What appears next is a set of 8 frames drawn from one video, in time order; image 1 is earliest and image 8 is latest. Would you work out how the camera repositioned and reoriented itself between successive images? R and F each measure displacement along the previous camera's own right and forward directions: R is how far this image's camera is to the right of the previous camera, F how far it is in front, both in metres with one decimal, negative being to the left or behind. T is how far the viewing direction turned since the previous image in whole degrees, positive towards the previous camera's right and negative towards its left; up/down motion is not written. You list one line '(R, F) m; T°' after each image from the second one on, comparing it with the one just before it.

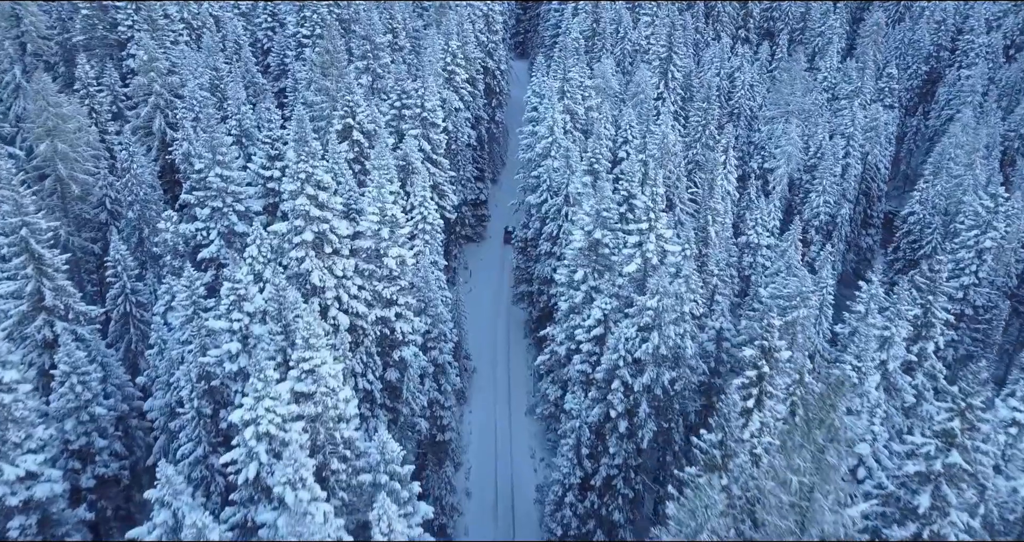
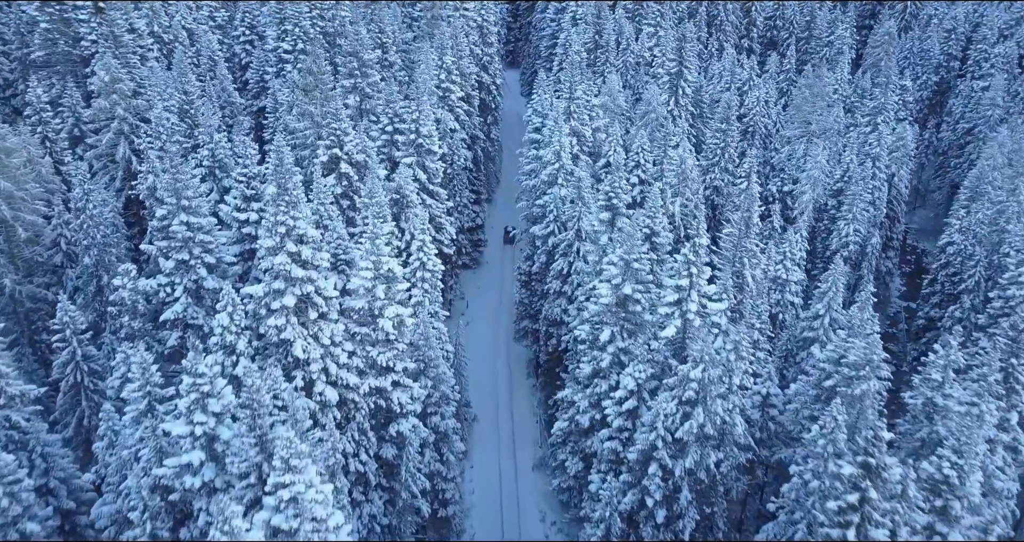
(-0.9, +3.7) m; +1°
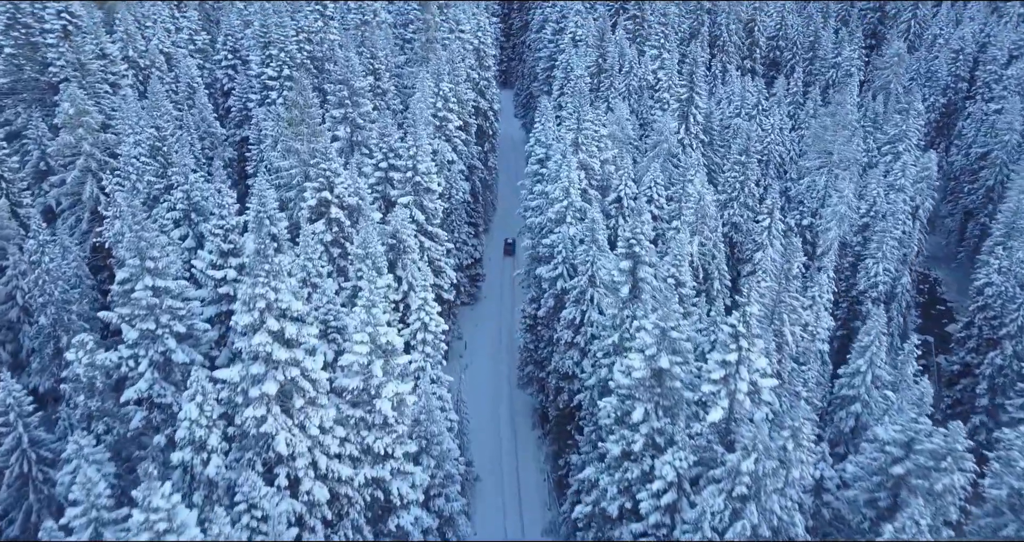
(-0.8, +3.0) m; +1°
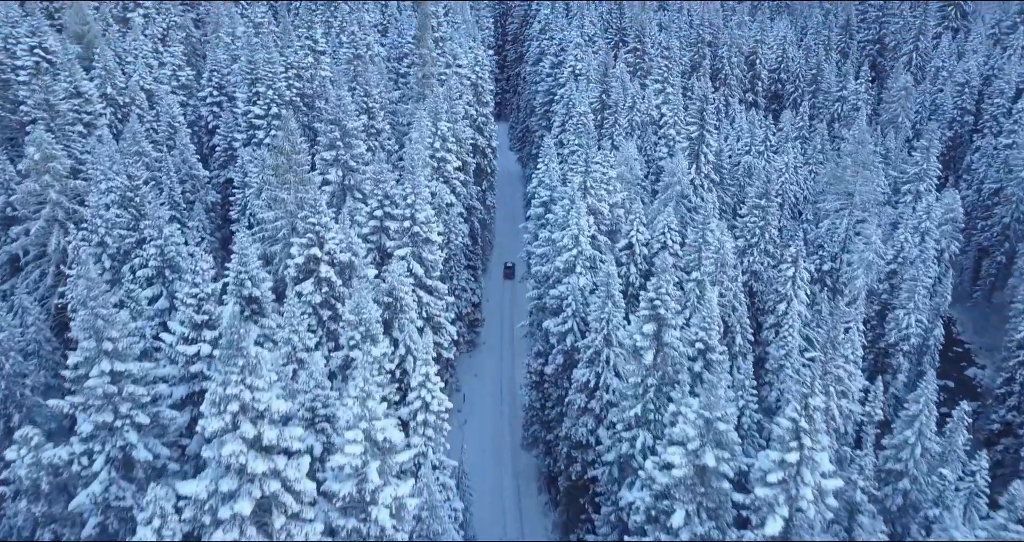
(-0.6, +2.7) m; +1°
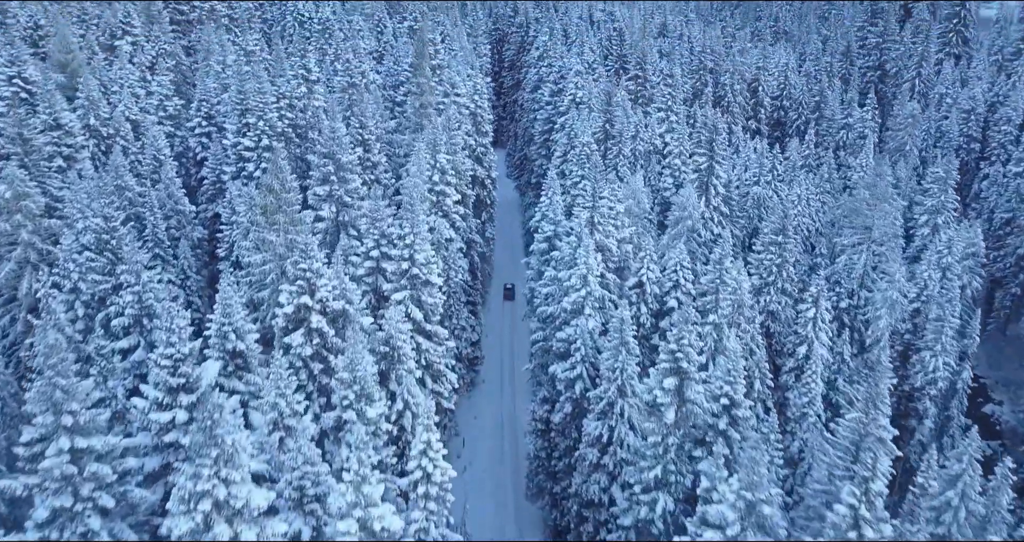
(-0.4, +1.9) m; 0°
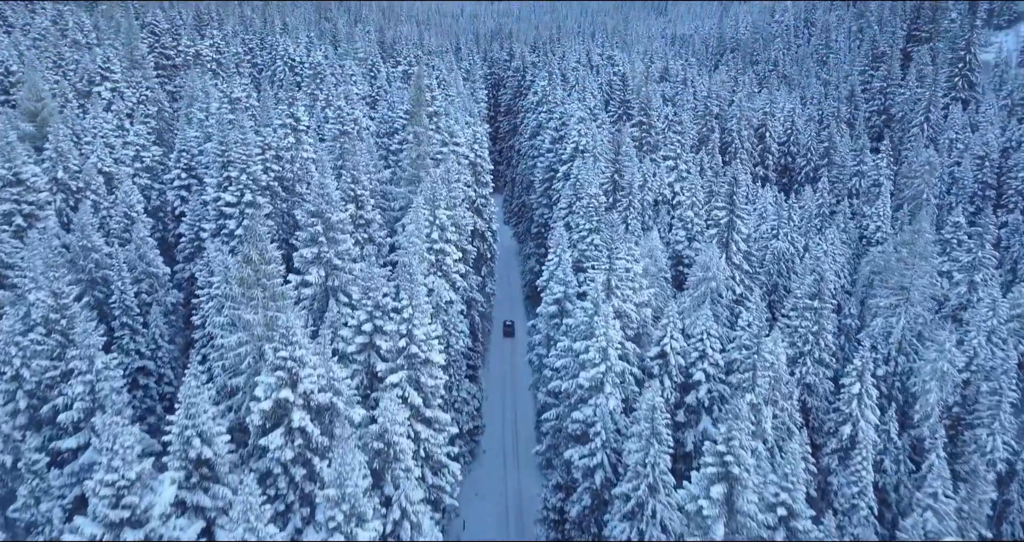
(-0.7, +3.2) m; +1°
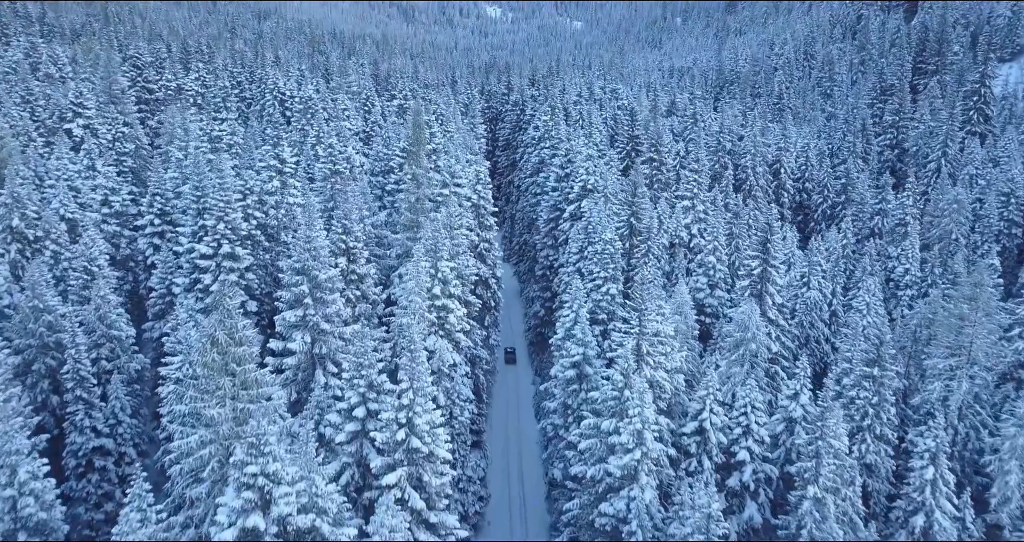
(-0.8, +3.8) m; +1°
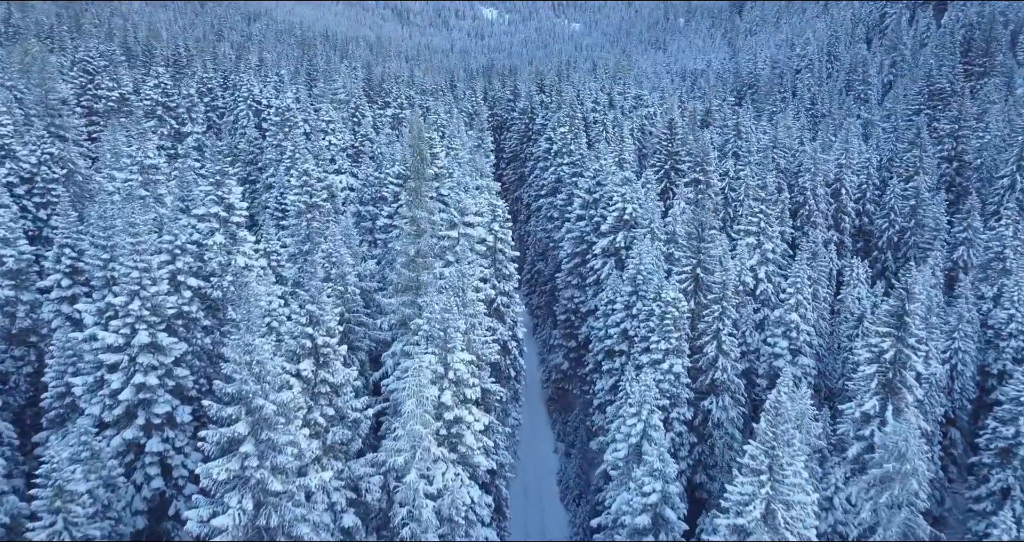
(-1.4, +9.3) m; 0°
